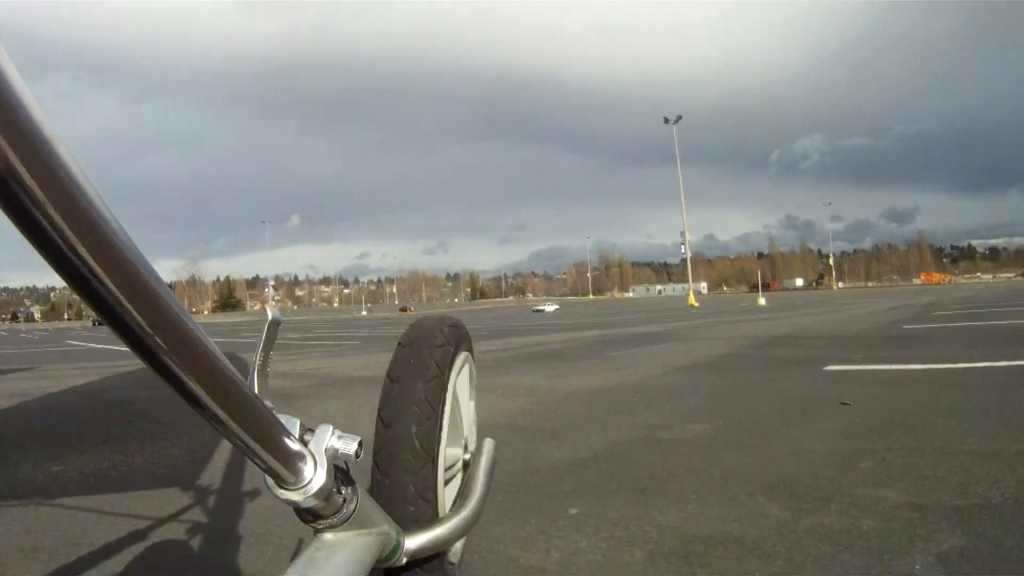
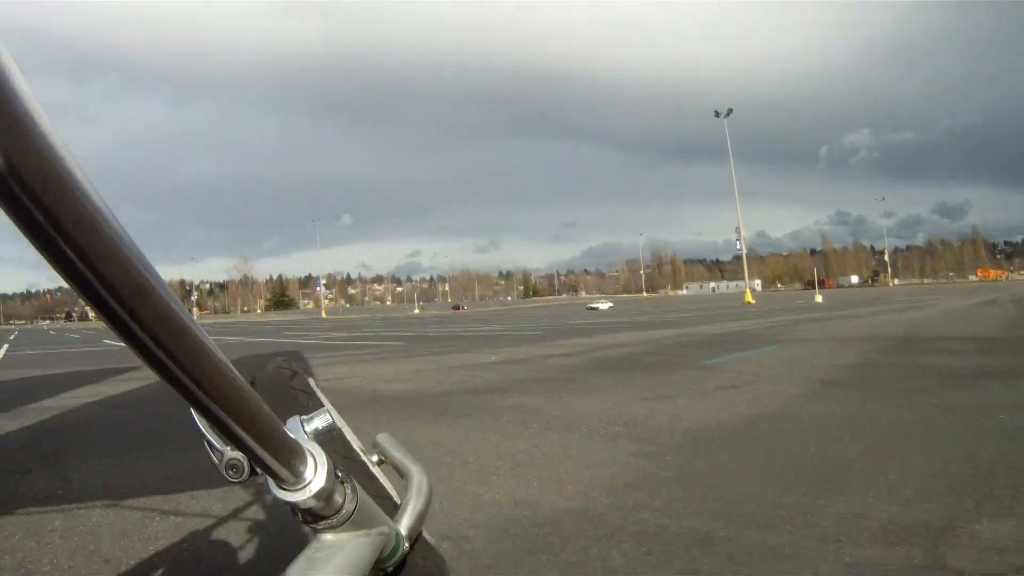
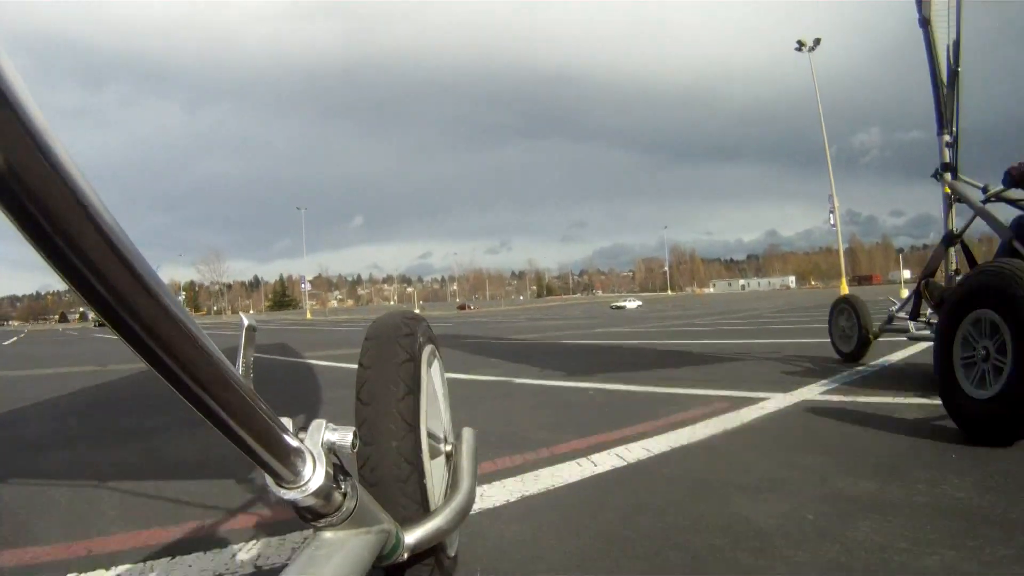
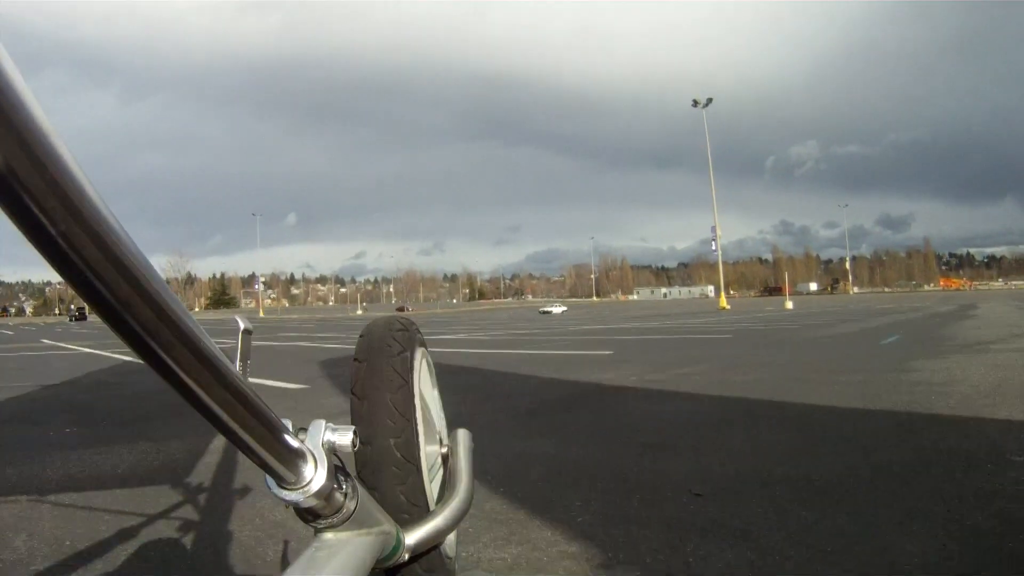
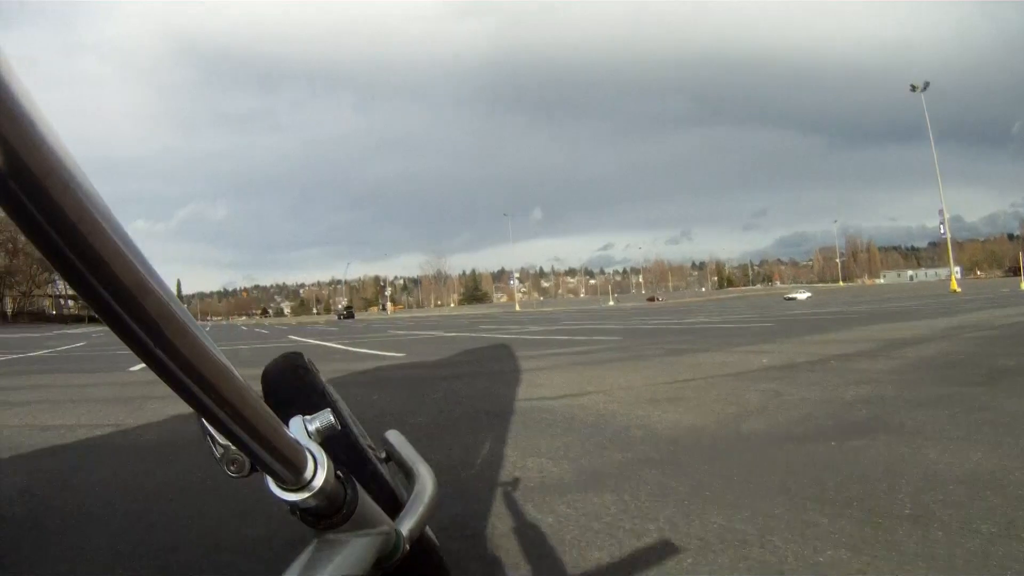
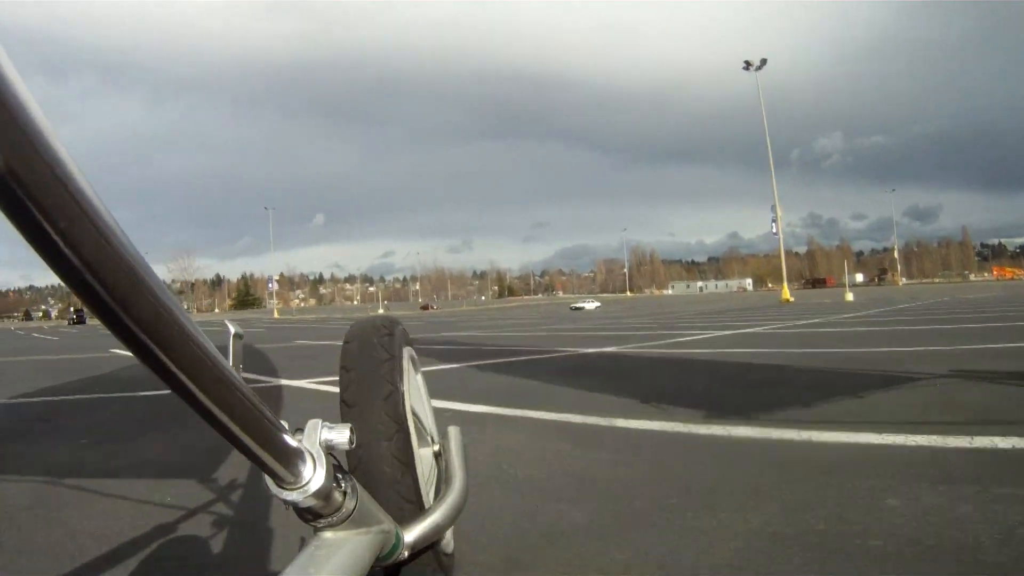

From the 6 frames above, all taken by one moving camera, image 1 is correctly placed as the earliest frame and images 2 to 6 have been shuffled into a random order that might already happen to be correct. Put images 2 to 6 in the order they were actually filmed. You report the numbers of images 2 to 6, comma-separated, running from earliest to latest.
2, 5, 4, 6, 3
